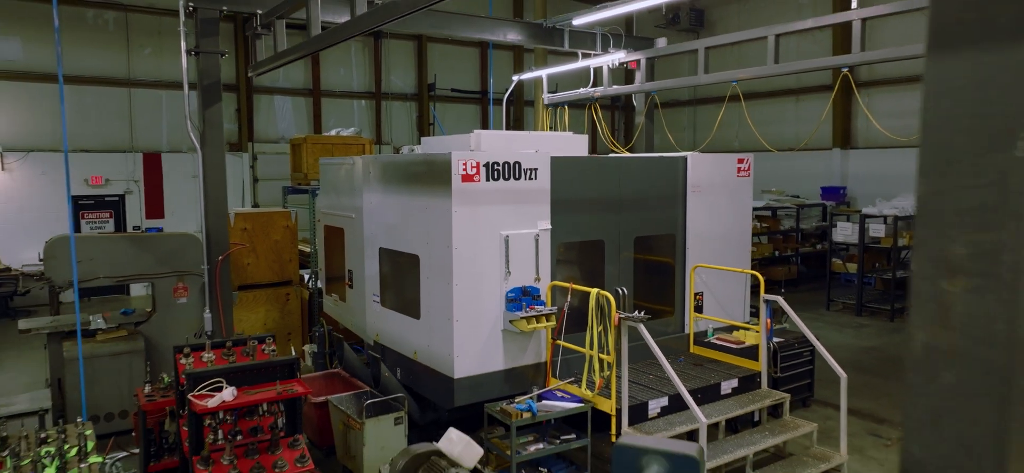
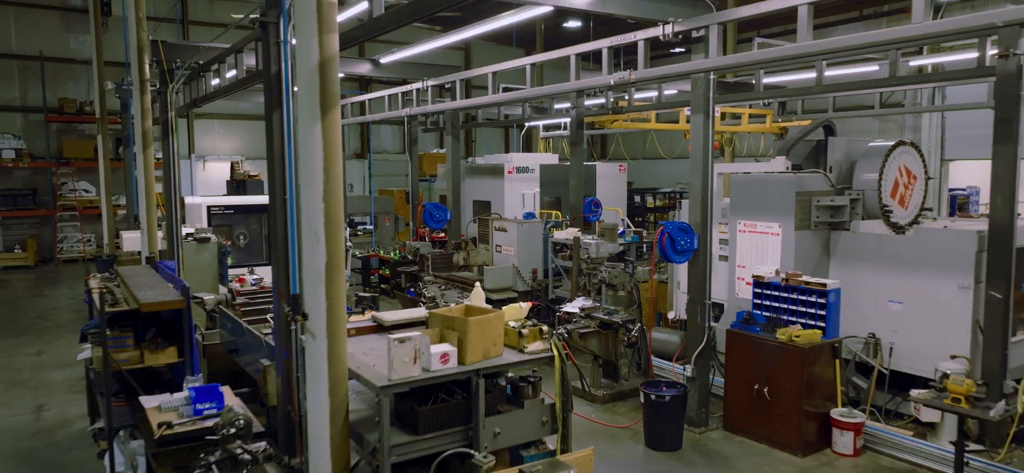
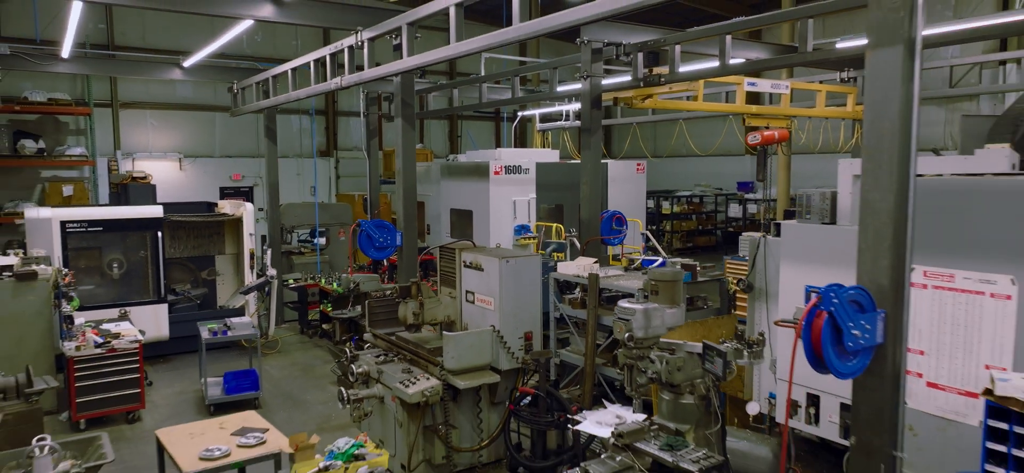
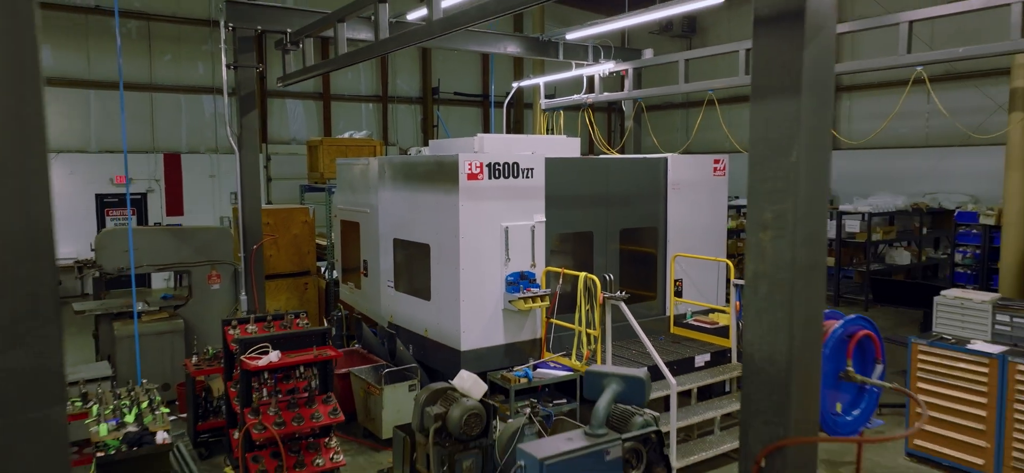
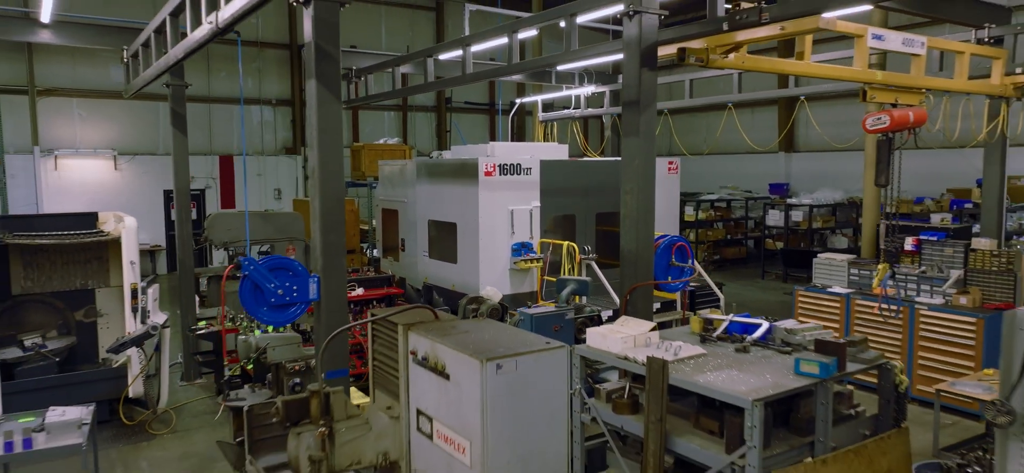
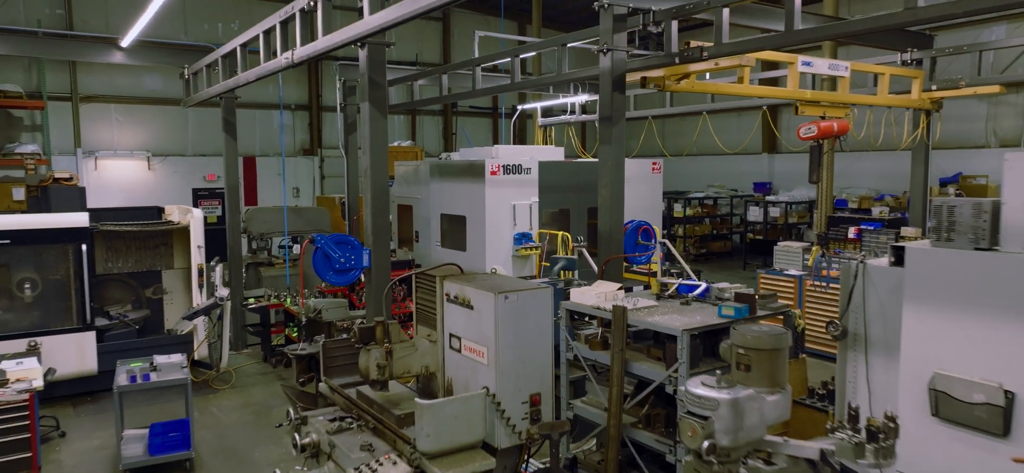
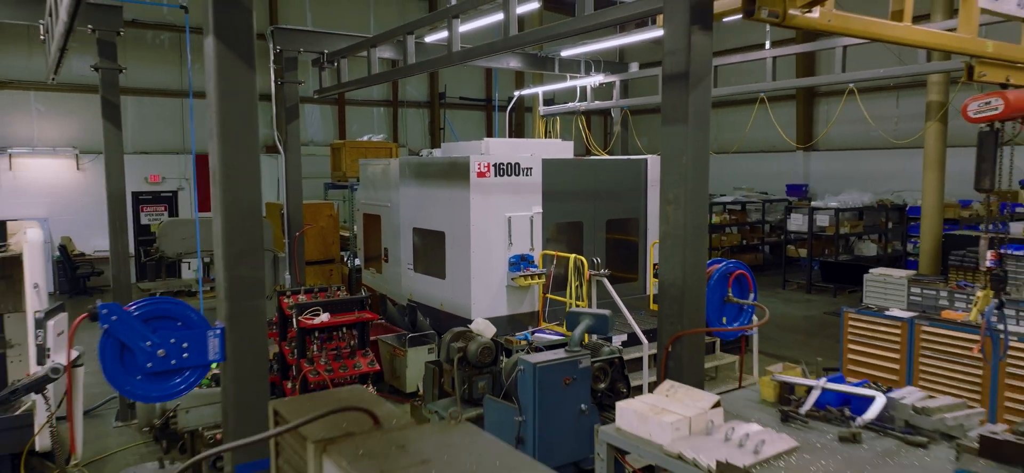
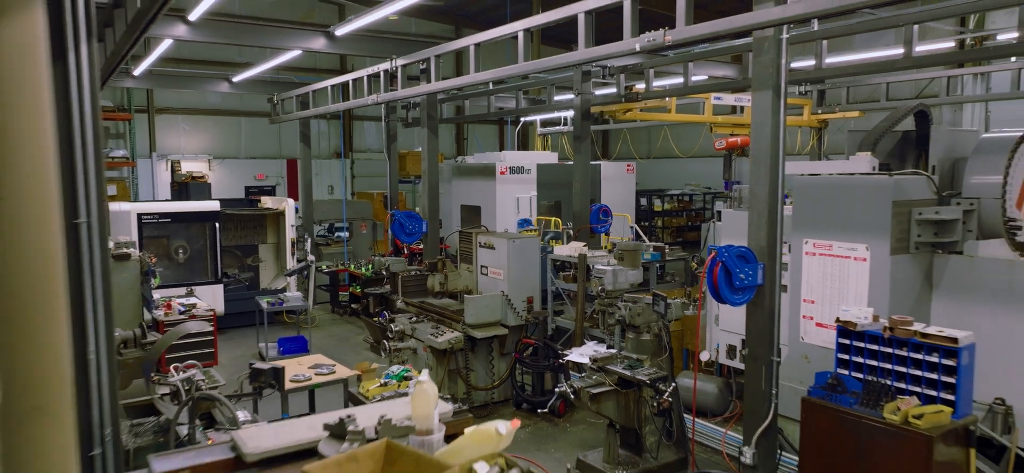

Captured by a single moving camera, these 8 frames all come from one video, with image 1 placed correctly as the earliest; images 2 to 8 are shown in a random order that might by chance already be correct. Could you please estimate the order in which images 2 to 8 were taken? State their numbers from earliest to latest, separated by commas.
4, 7, 5, 6, 3, 8, 2
